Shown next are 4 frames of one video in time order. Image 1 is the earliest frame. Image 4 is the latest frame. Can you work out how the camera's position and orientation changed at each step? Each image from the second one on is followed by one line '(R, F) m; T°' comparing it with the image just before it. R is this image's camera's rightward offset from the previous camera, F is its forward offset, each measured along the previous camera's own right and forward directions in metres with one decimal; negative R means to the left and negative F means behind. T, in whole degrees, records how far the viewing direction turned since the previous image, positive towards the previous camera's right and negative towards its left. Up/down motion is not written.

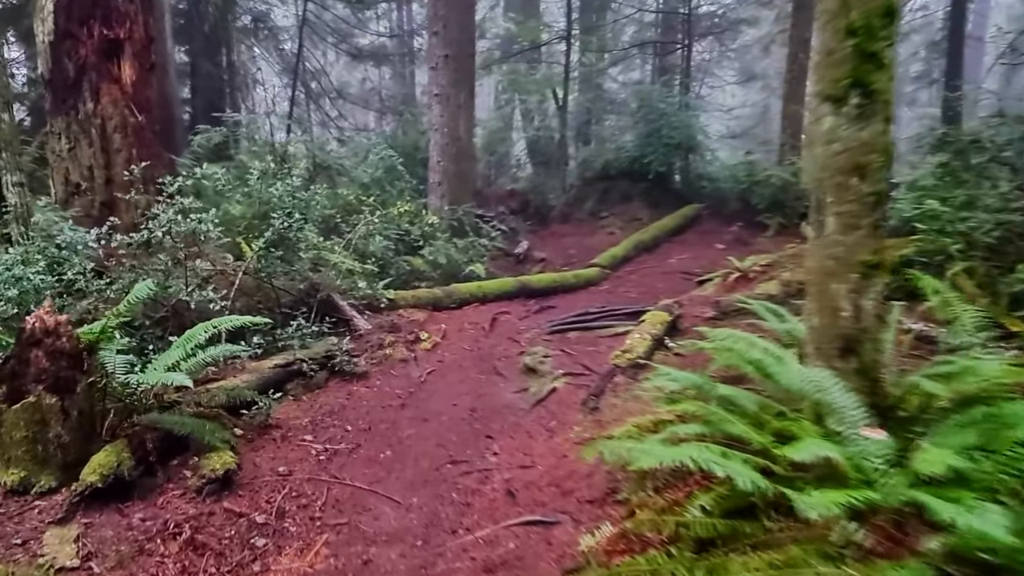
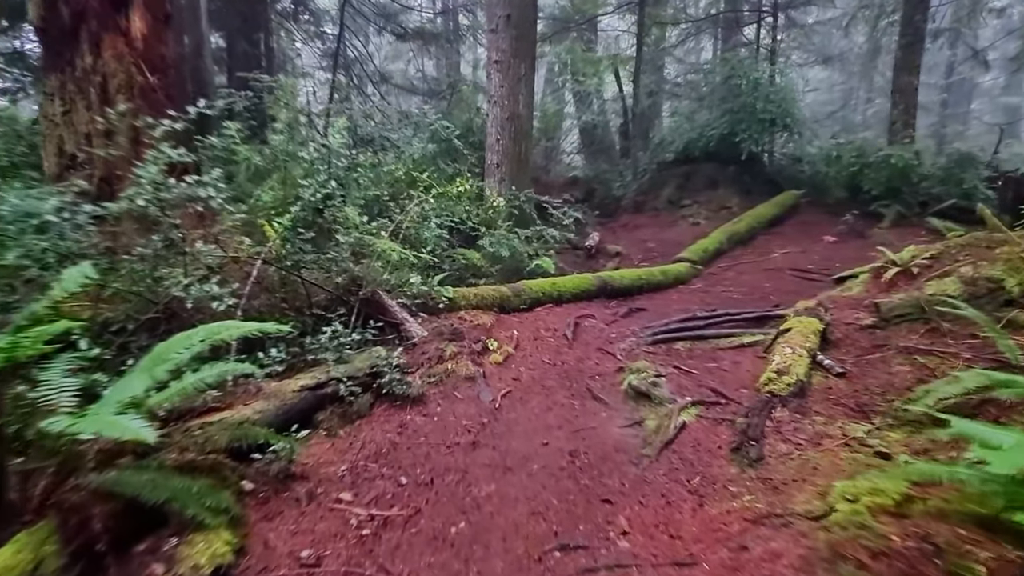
(-0.5, +1.7) m; -3°
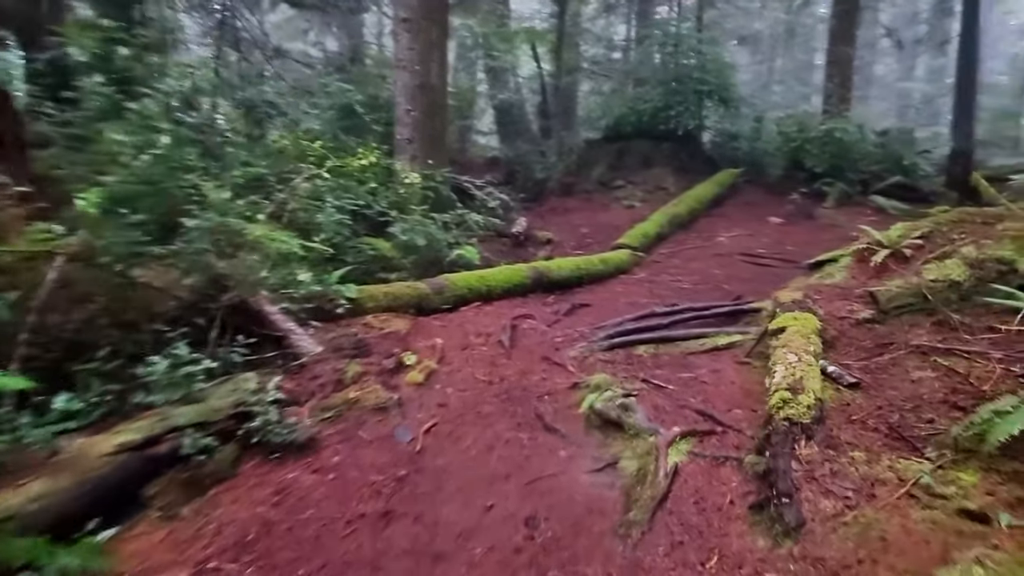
(0.0, +1.3) m; +7°
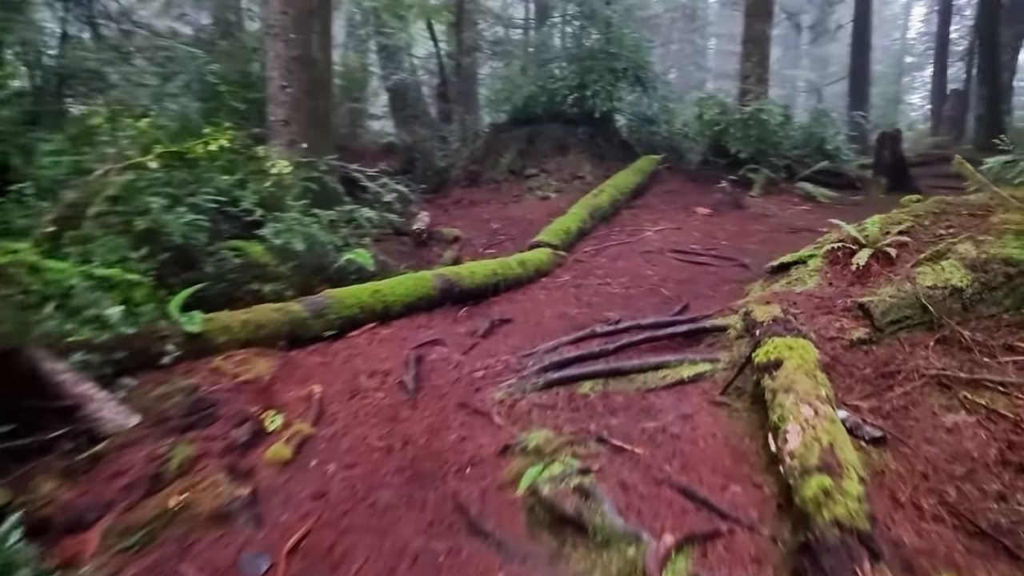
(0.0, +1.2) m; +8°
